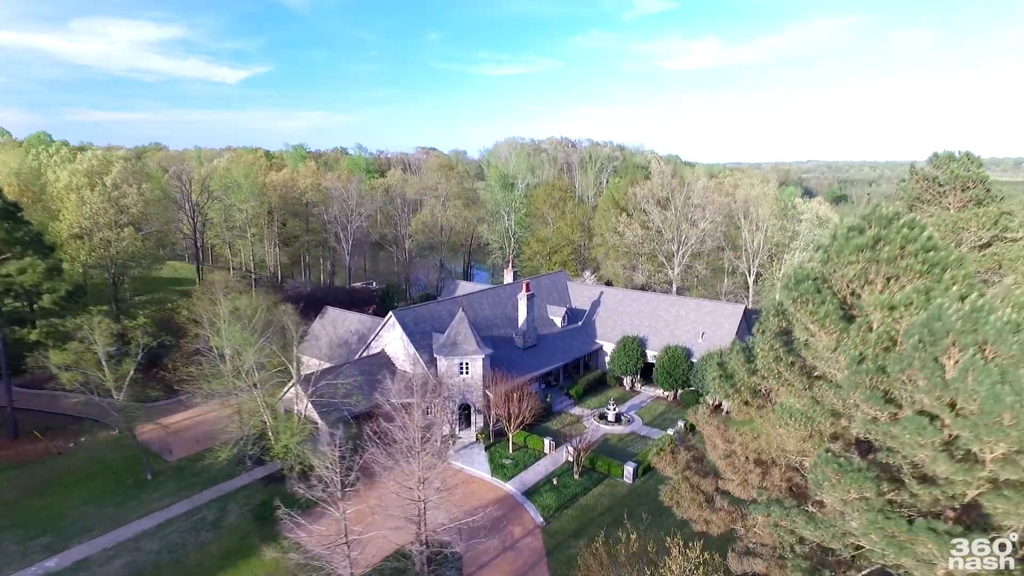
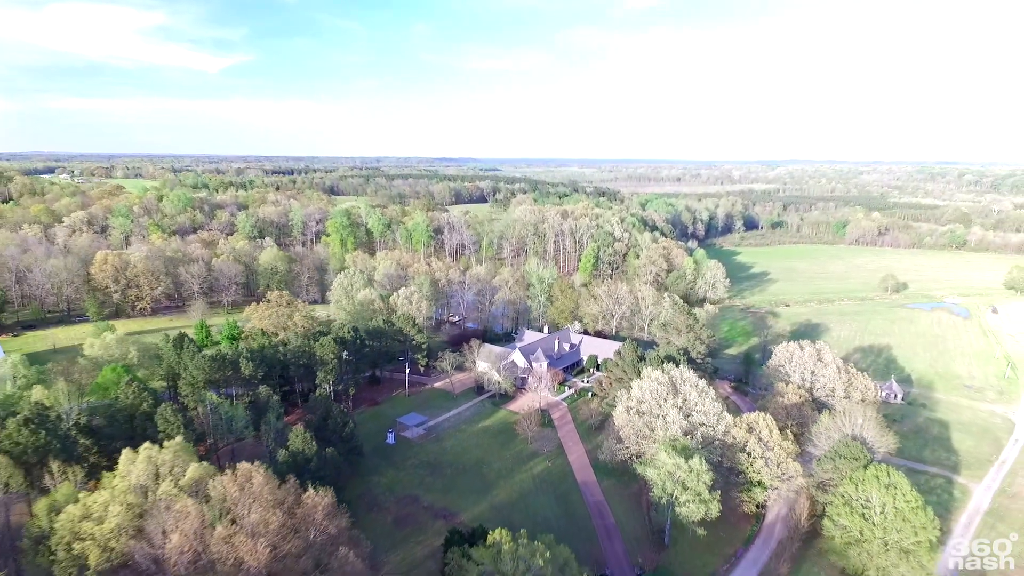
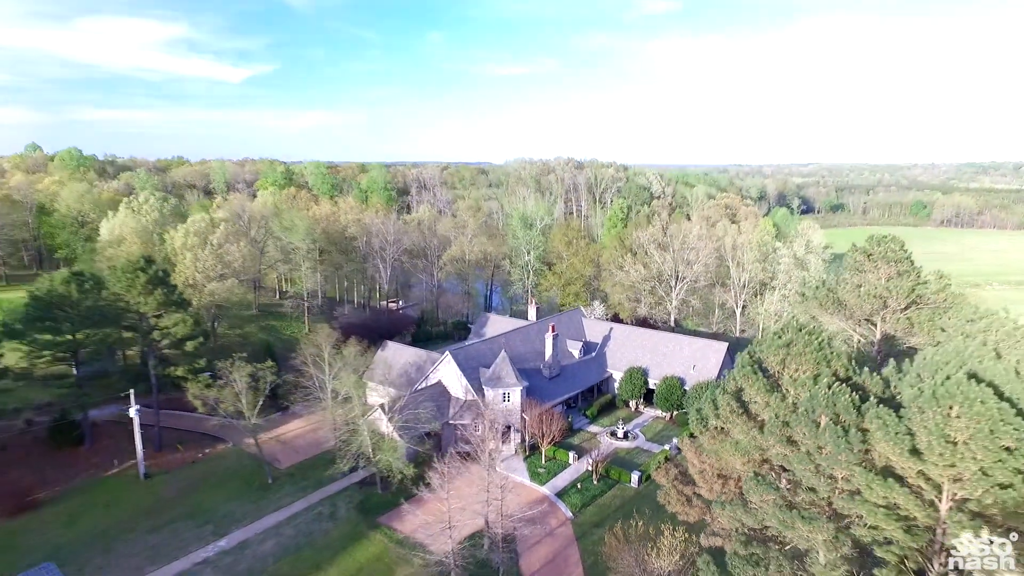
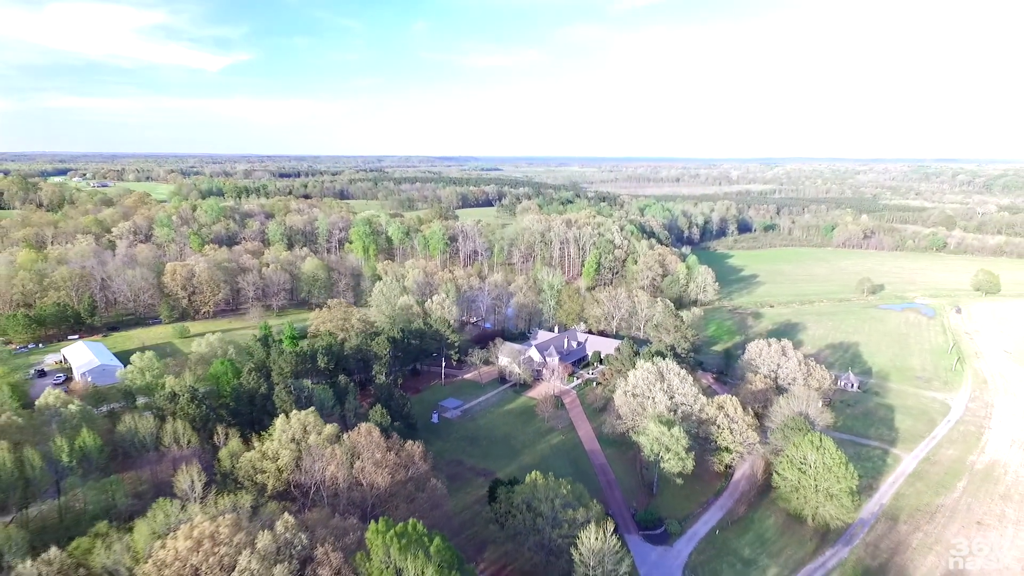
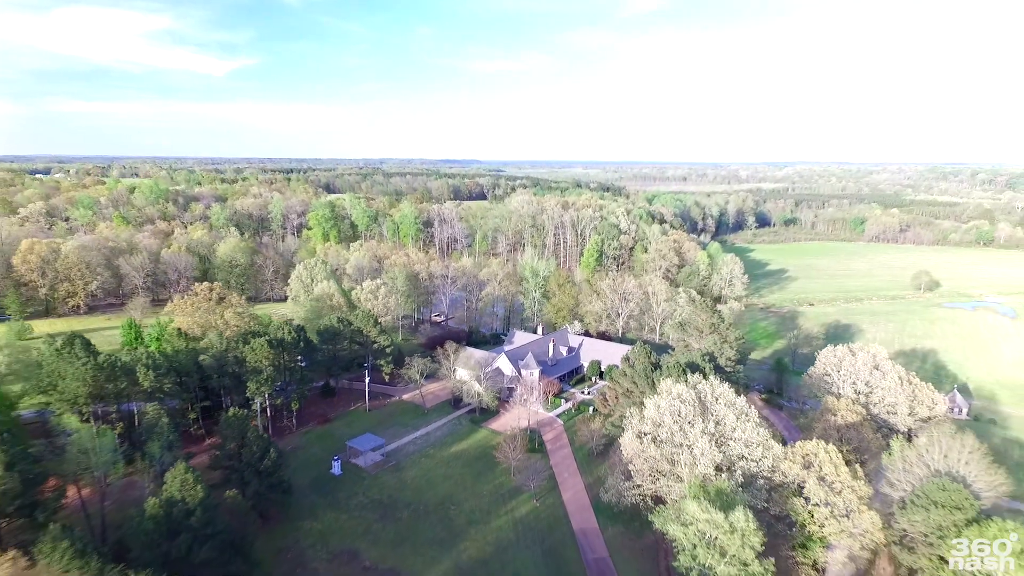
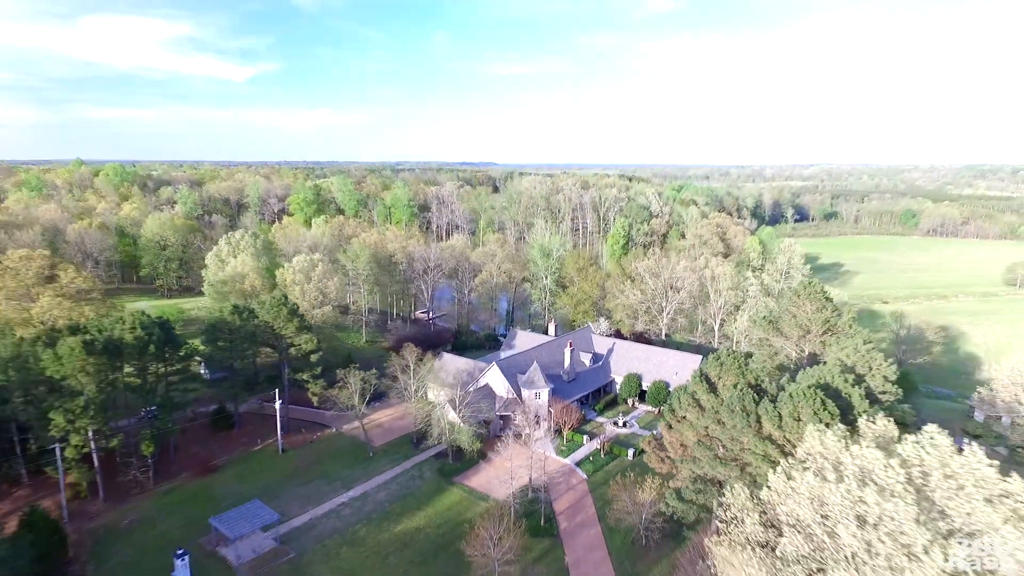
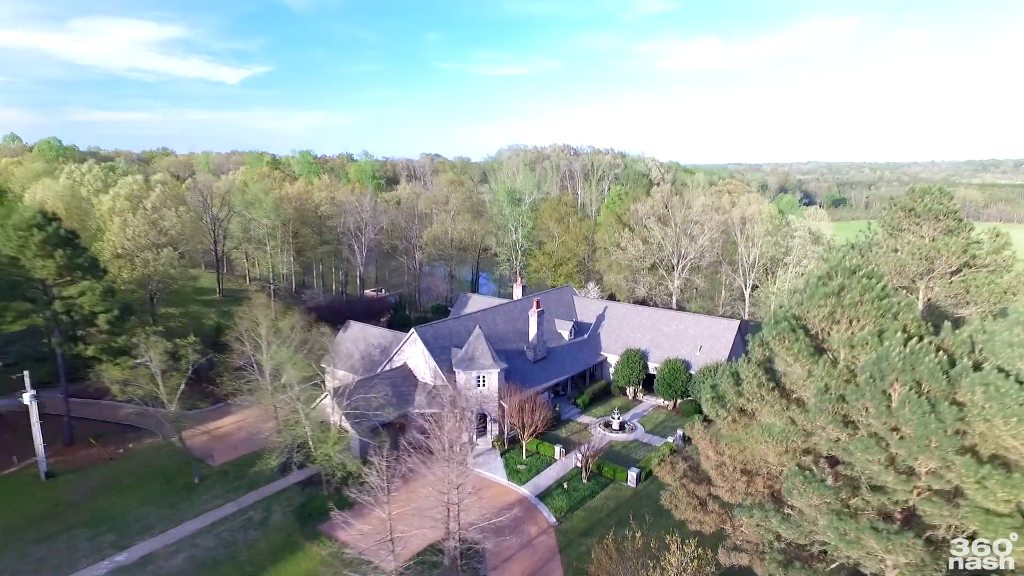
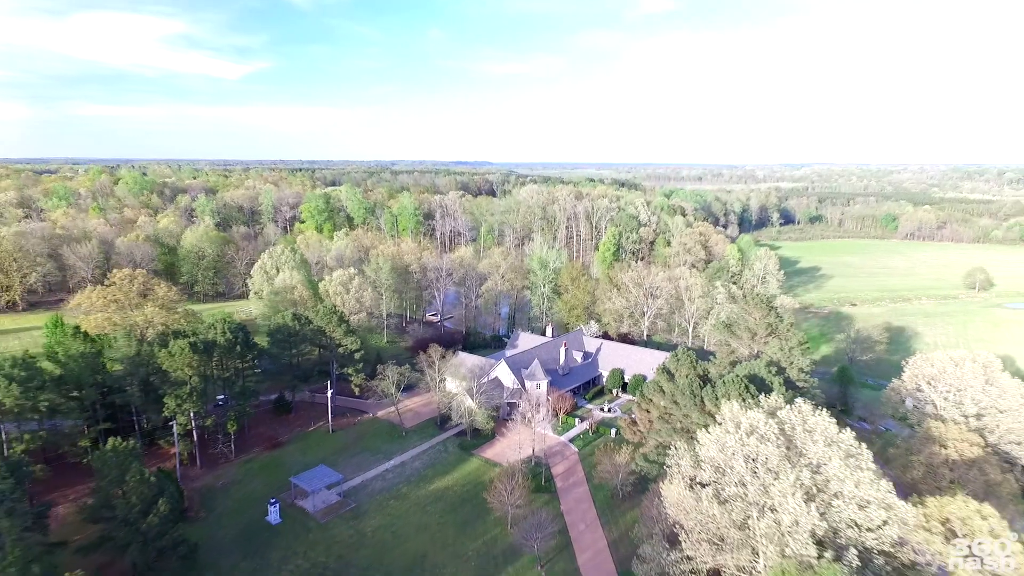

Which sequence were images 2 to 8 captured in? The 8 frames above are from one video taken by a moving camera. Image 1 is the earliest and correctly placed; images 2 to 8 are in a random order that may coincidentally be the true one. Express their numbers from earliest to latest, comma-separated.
7, 3, 6, 8, 5, 2, 4
